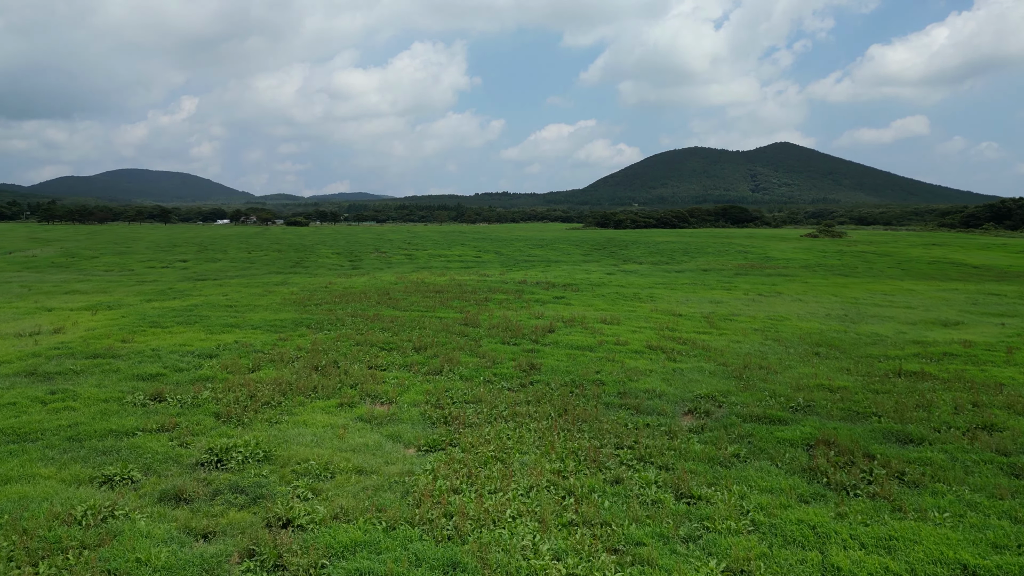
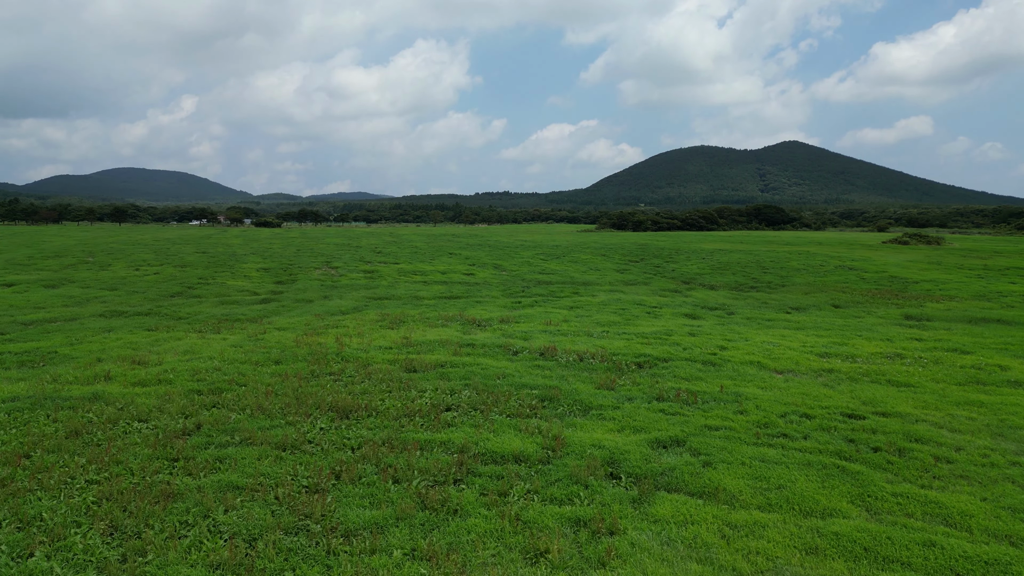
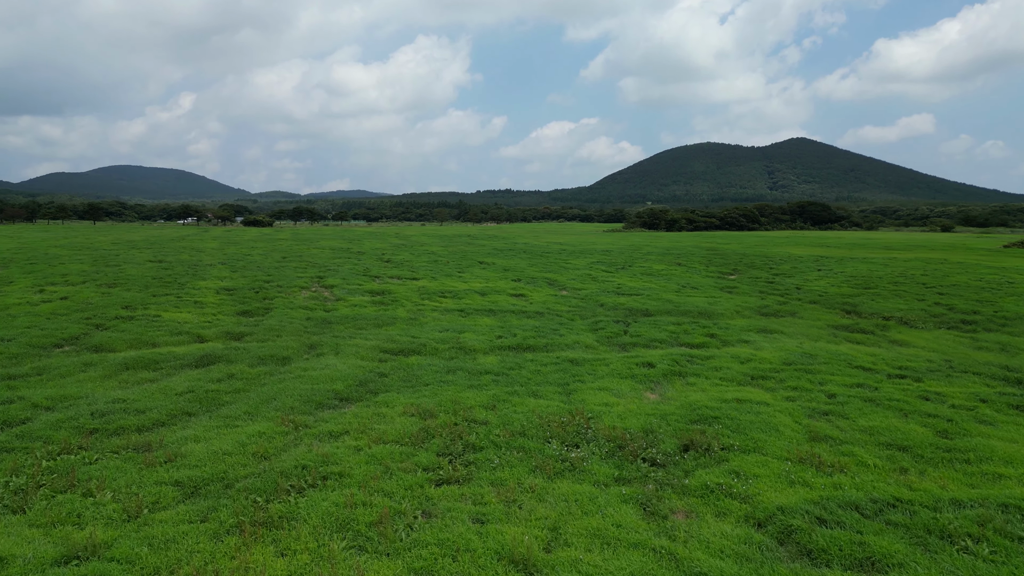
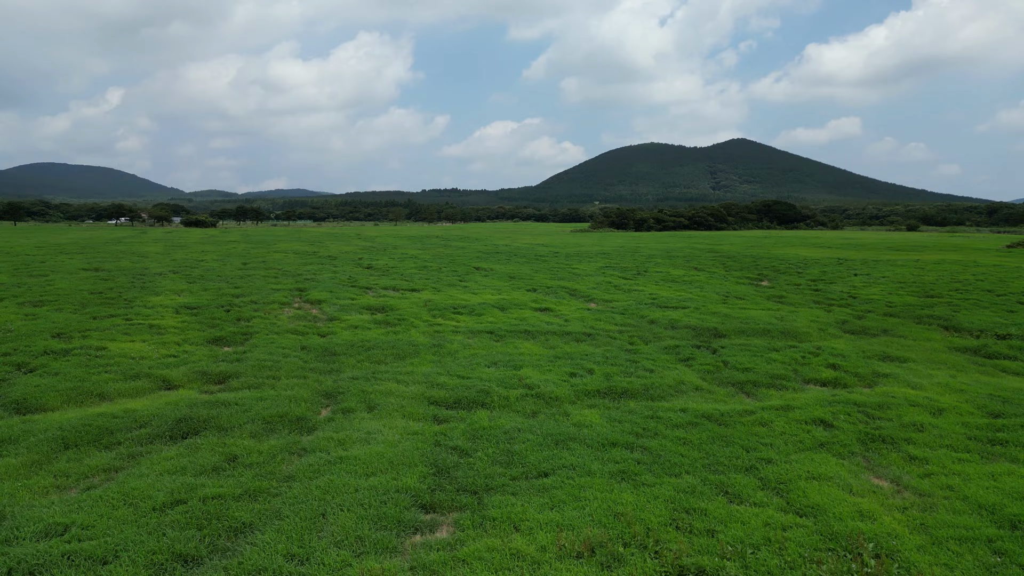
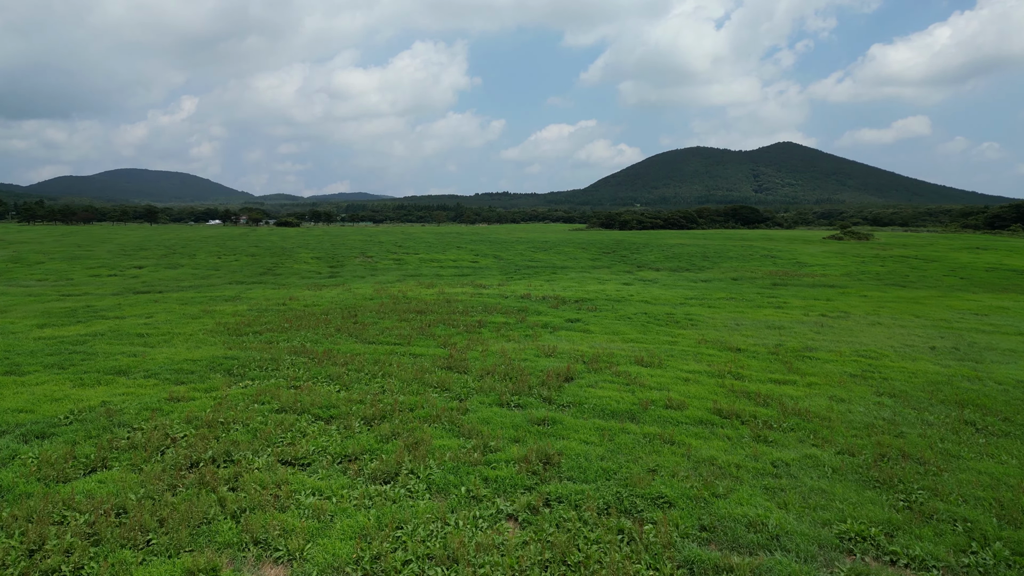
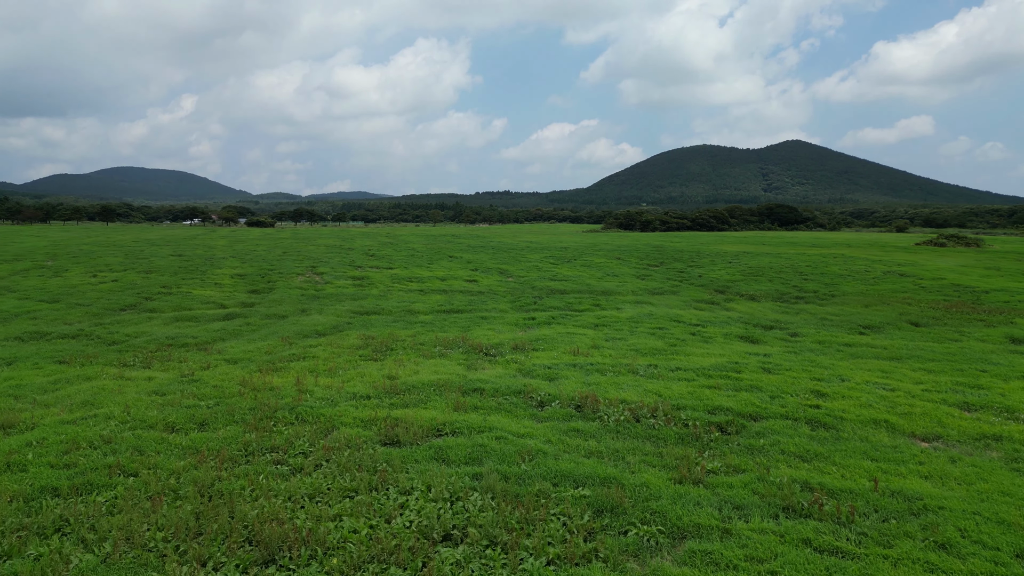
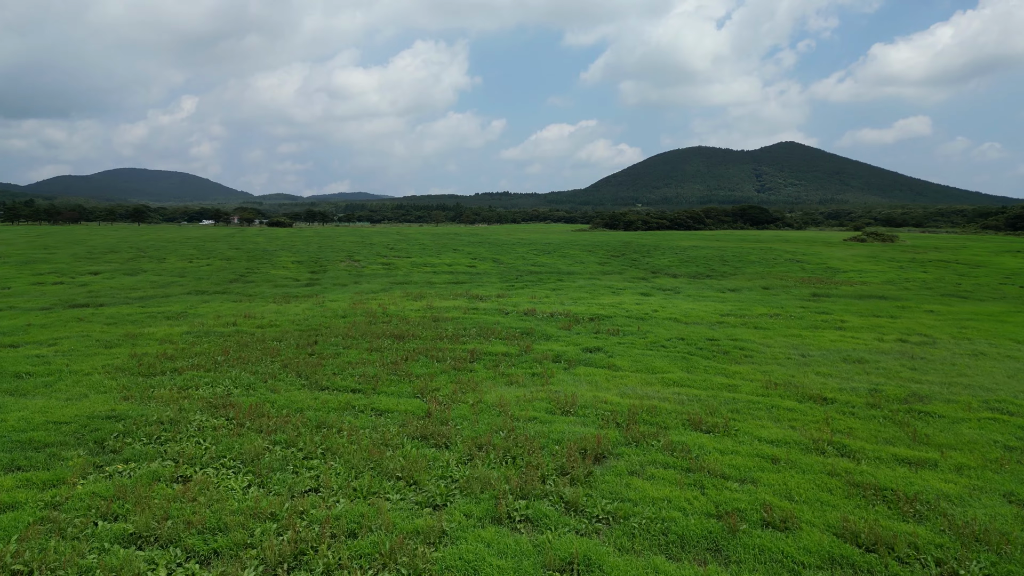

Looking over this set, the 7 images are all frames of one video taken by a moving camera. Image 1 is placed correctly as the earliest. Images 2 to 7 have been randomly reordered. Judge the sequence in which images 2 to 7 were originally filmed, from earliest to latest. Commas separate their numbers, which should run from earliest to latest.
5, 7, 2, 6, 3, 4
